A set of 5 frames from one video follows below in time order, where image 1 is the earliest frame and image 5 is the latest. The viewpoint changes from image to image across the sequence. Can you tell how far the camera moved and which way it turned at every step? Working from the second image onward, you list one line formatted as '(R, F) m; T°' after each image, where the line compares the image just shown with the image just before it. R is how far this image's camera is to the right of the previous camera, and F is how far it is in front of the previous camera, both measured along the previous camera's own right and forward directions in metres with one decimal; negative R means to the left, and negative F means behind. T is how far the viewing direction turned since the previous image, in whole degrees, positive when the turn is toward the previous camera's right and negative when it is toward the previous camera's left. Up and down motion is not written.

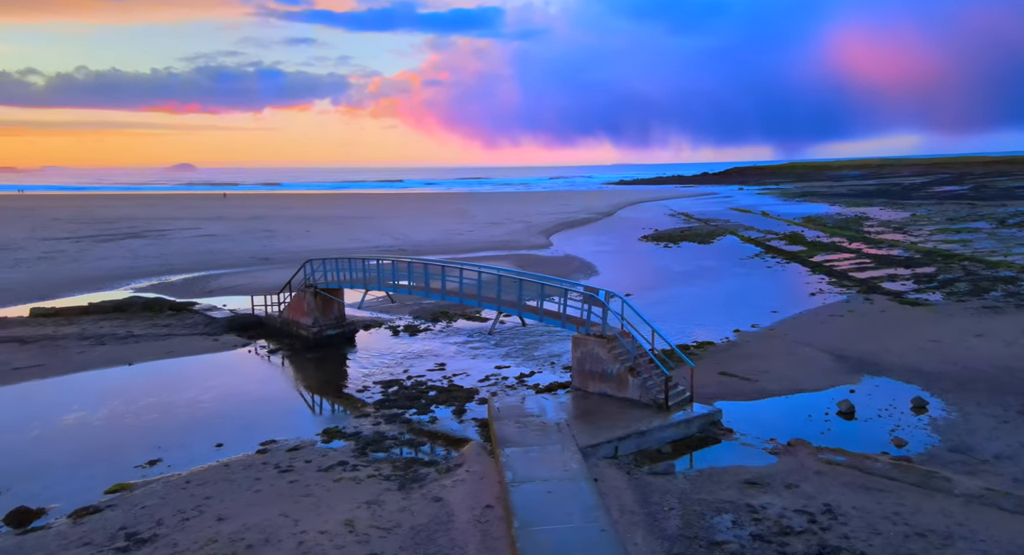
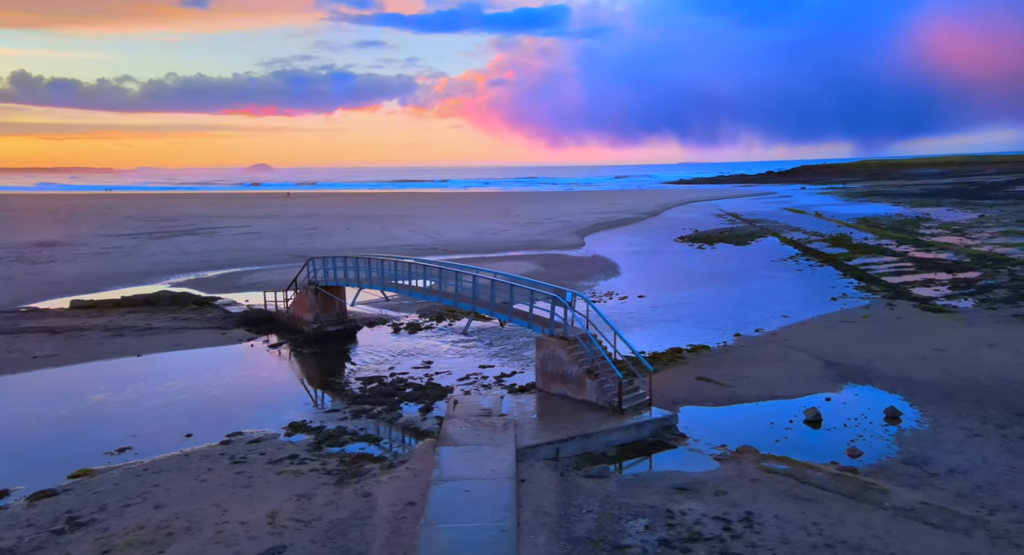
(+1.4, 0.0) m; -4°
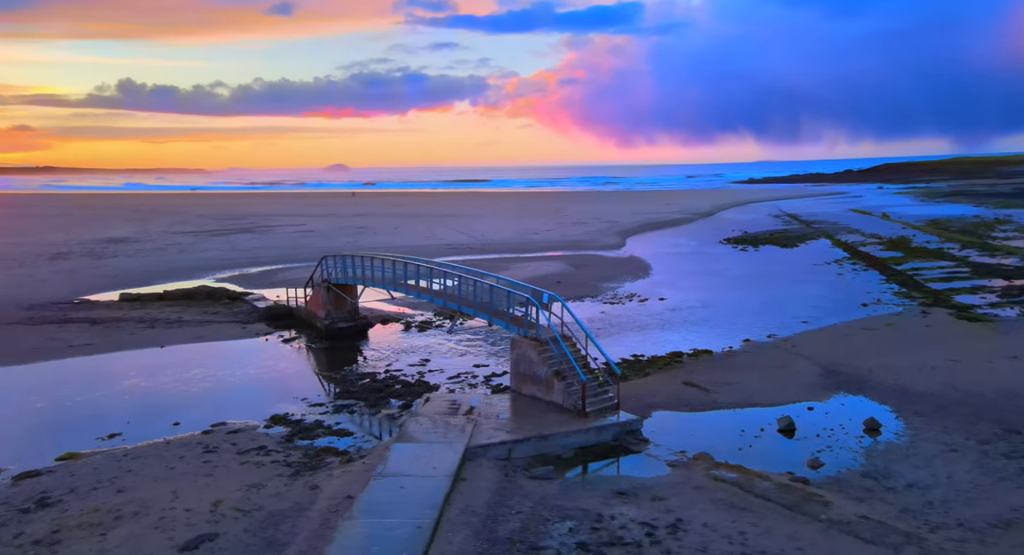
(+1.4, 0.0) m; -5°
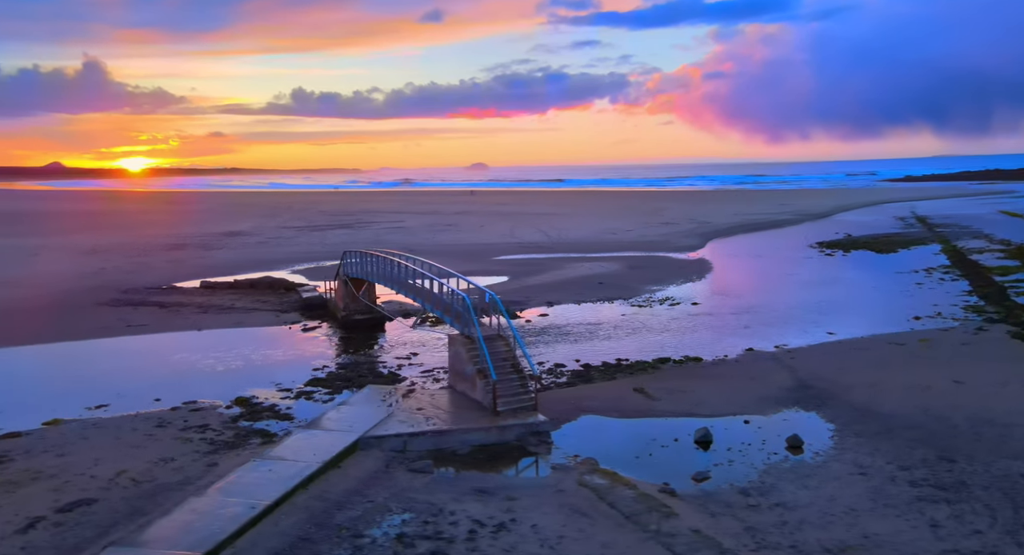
(+3.0, 0.0) m; -9°
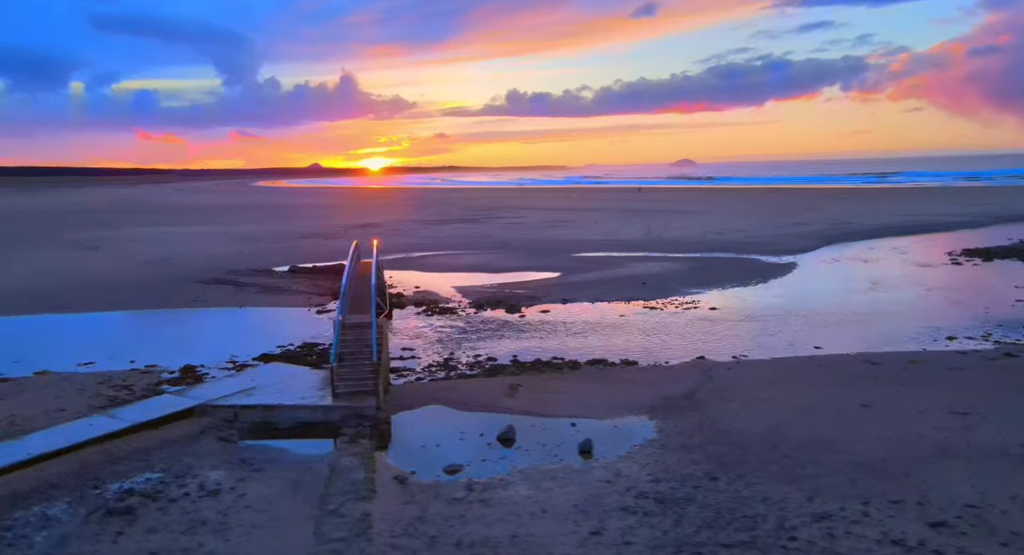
(+5.3, +0.1) m; -14°
